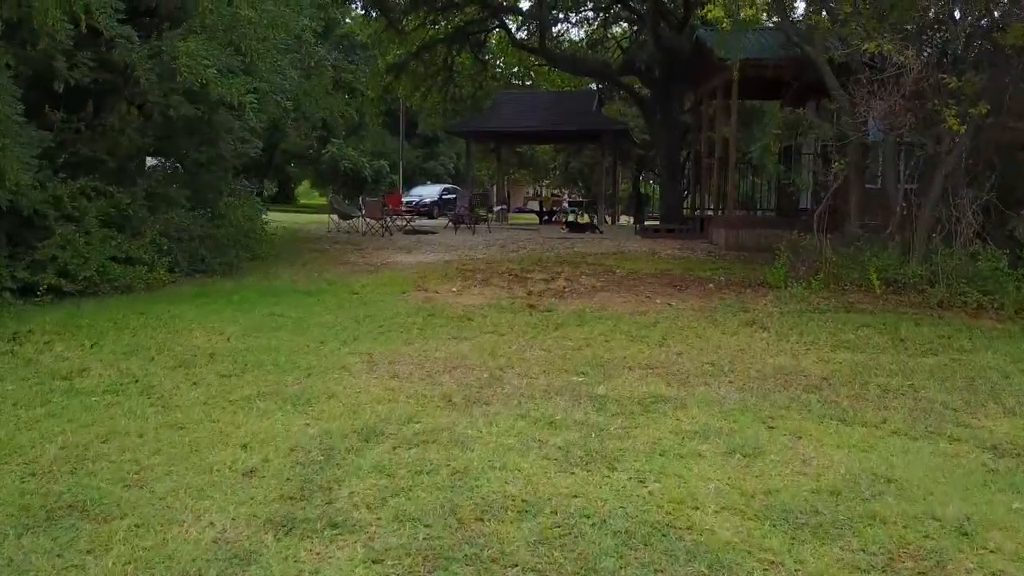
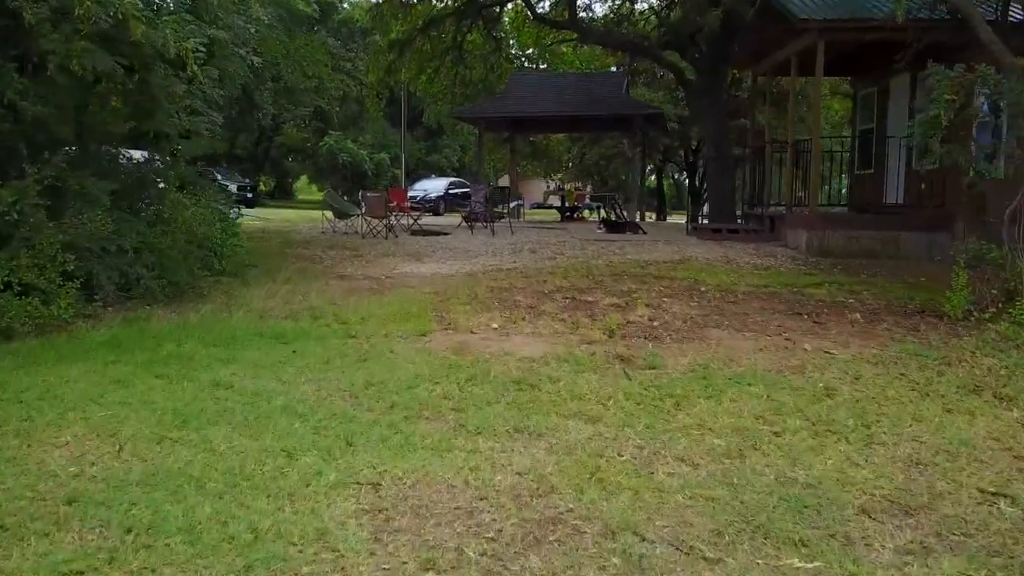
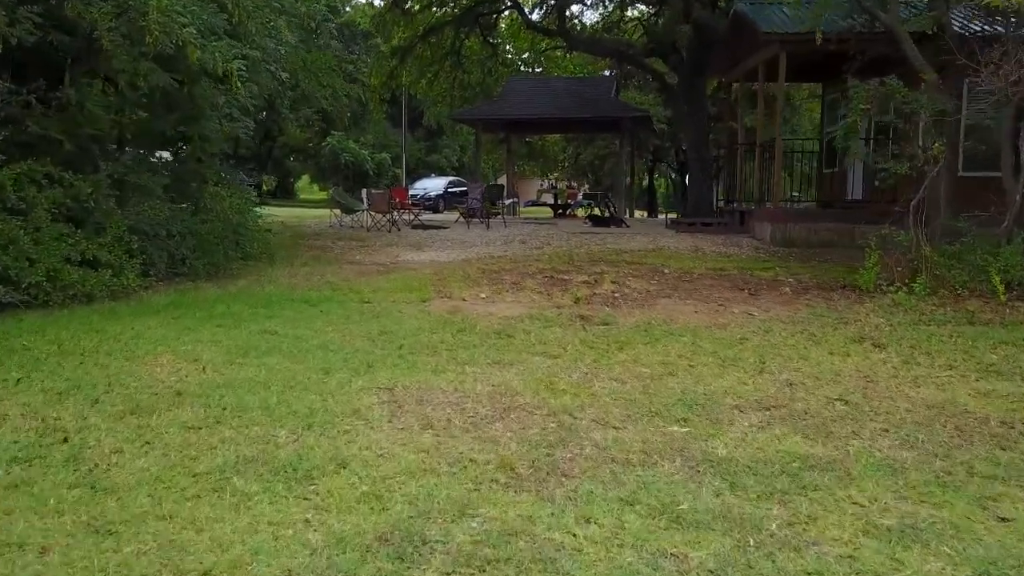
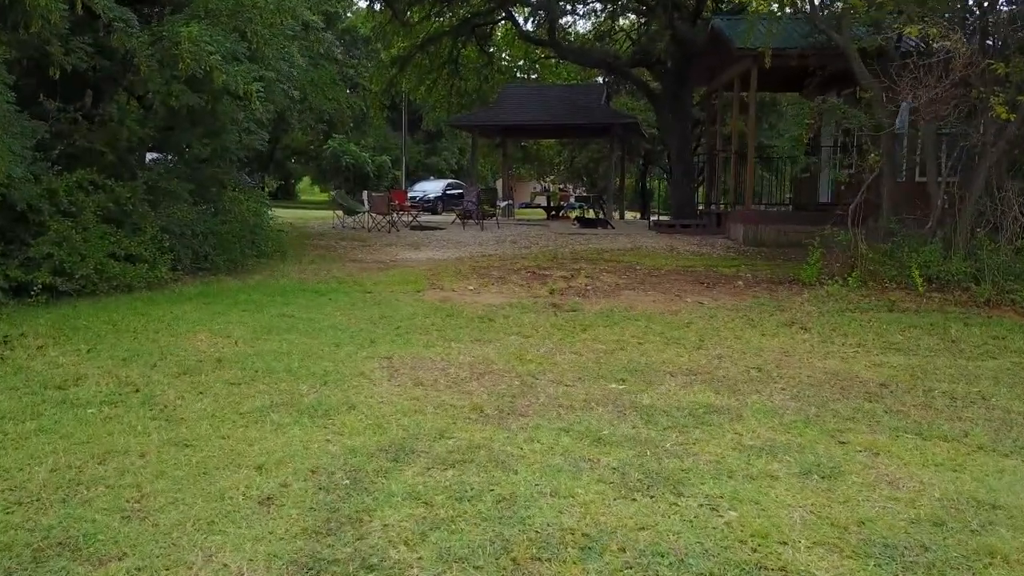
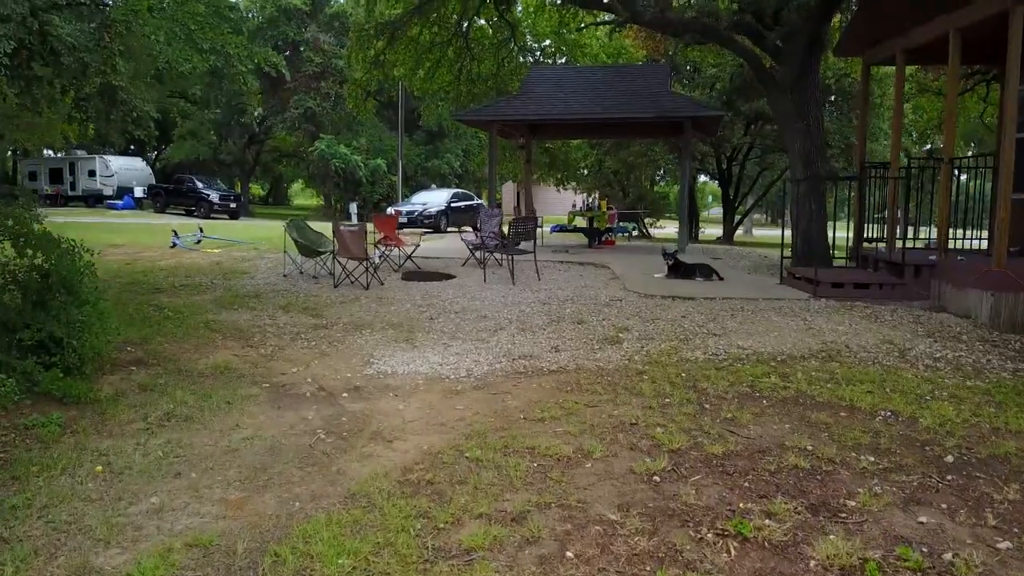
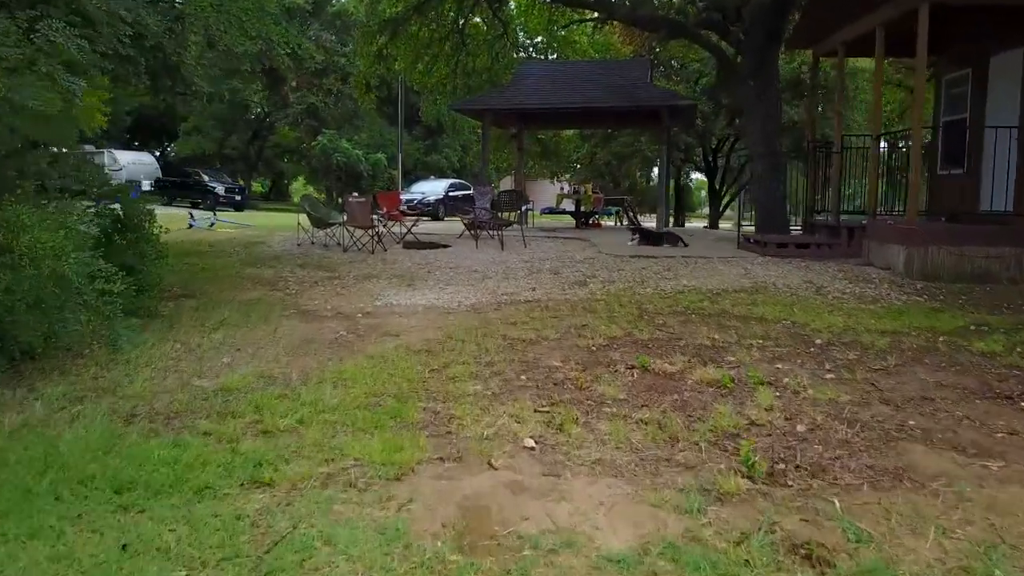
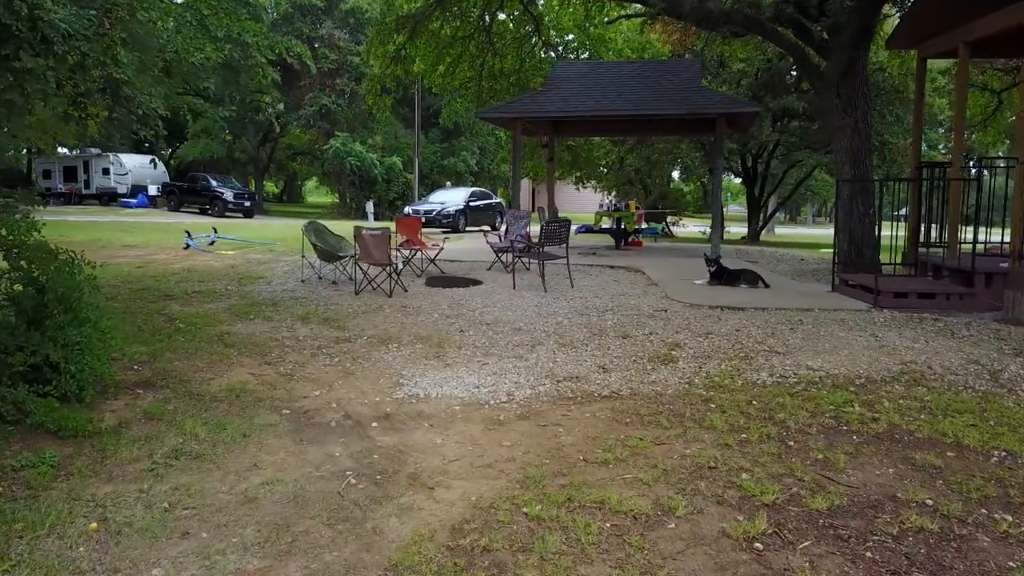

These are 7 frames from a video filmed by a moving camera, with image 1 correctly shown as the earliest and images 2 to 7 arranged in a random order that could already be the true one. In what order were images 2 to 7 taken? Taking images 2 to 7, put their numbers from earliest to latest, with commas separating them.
4, 3, 2, 6, 5, 7
